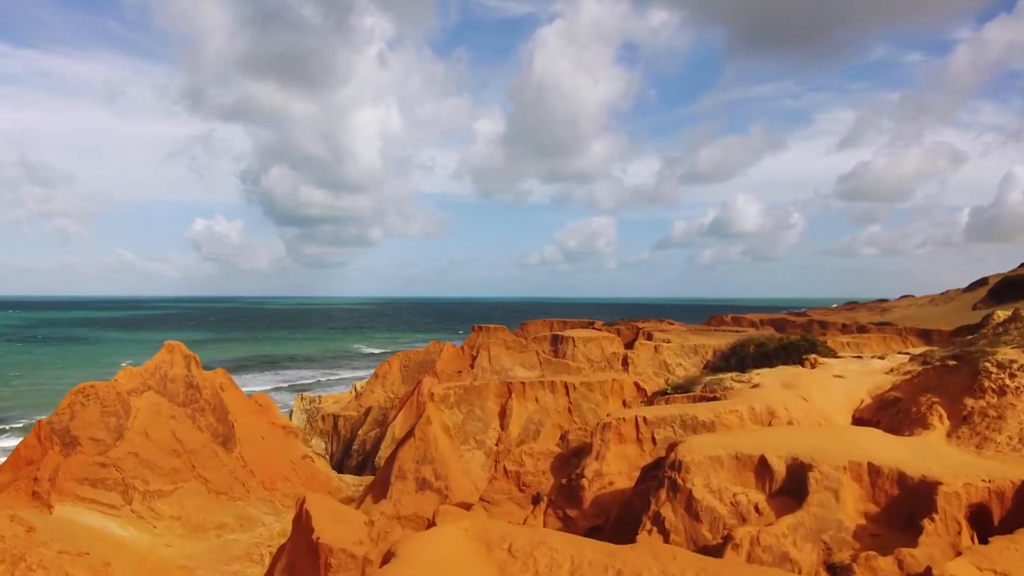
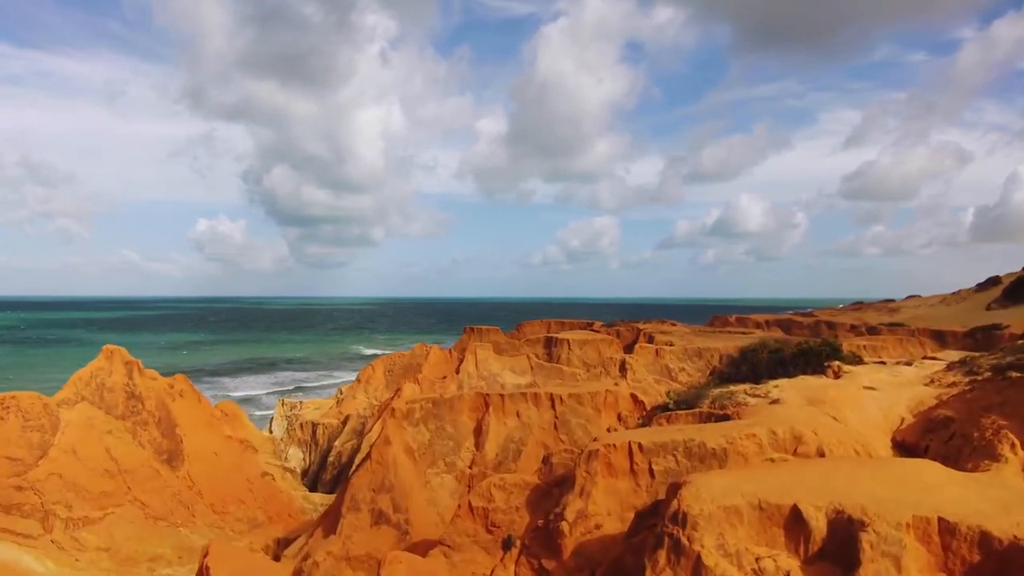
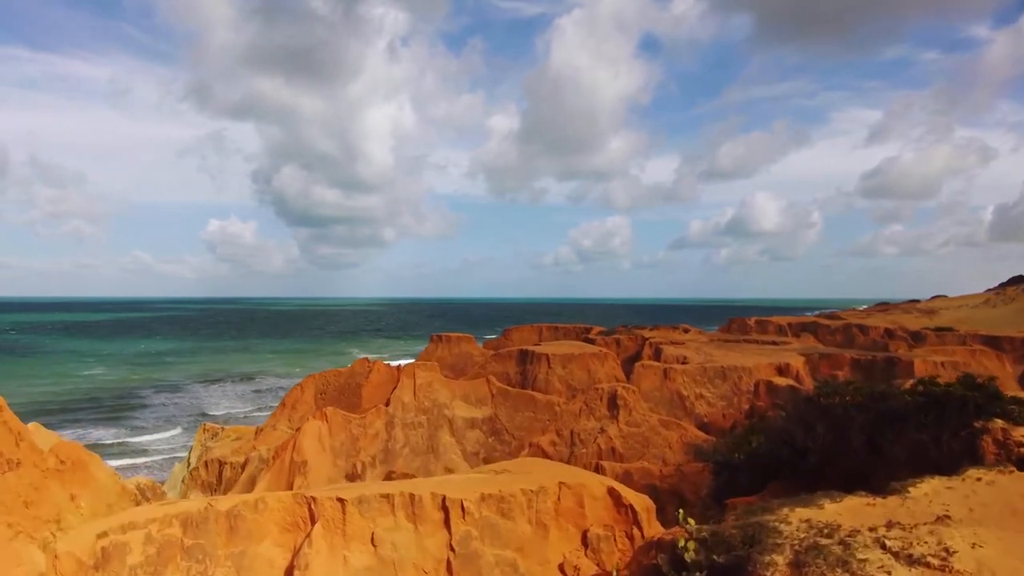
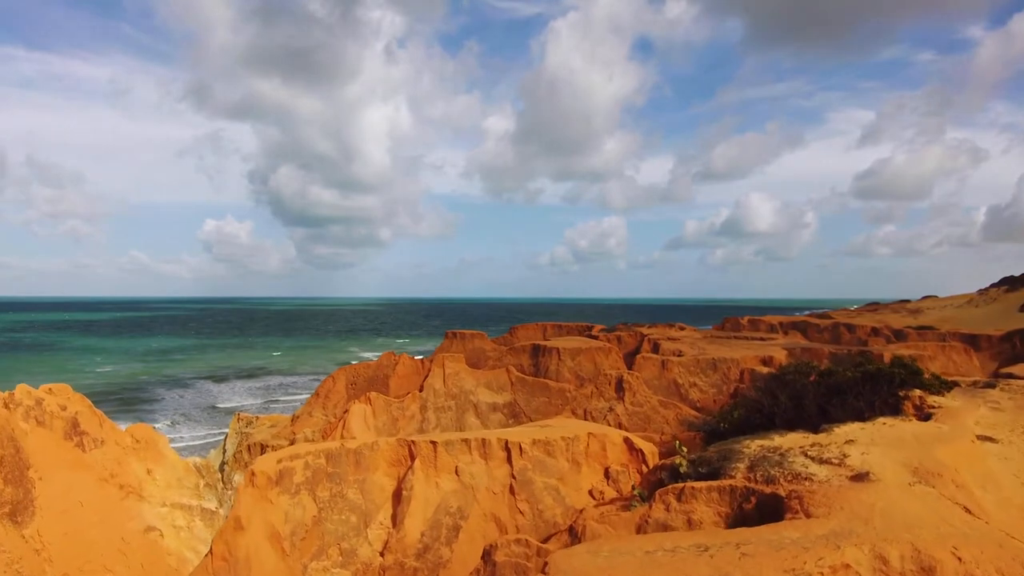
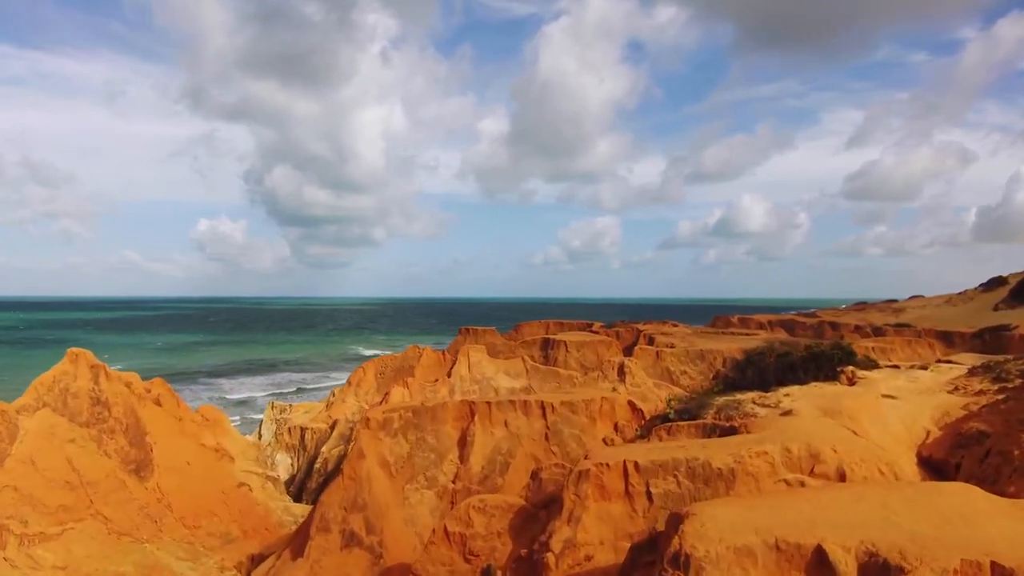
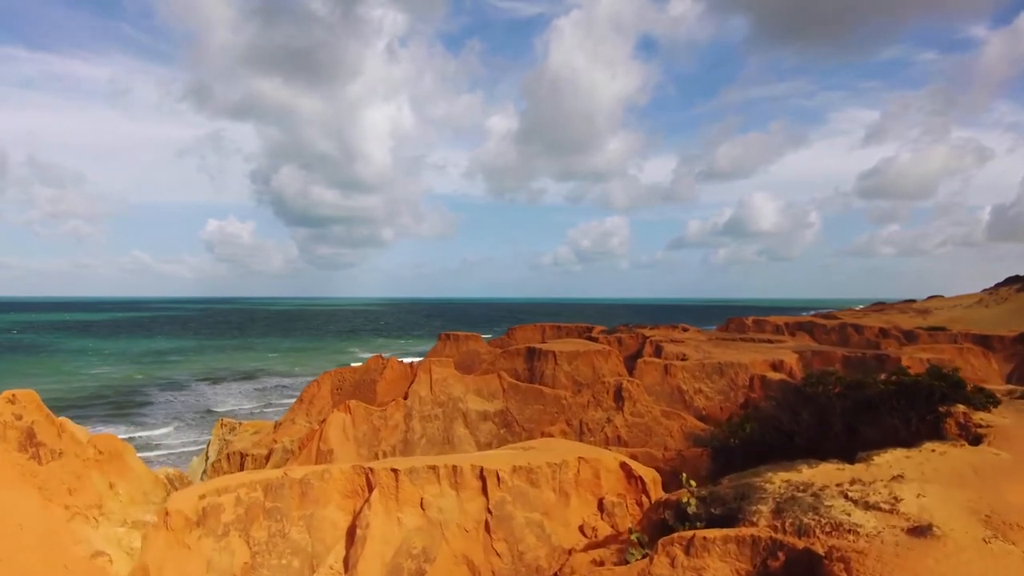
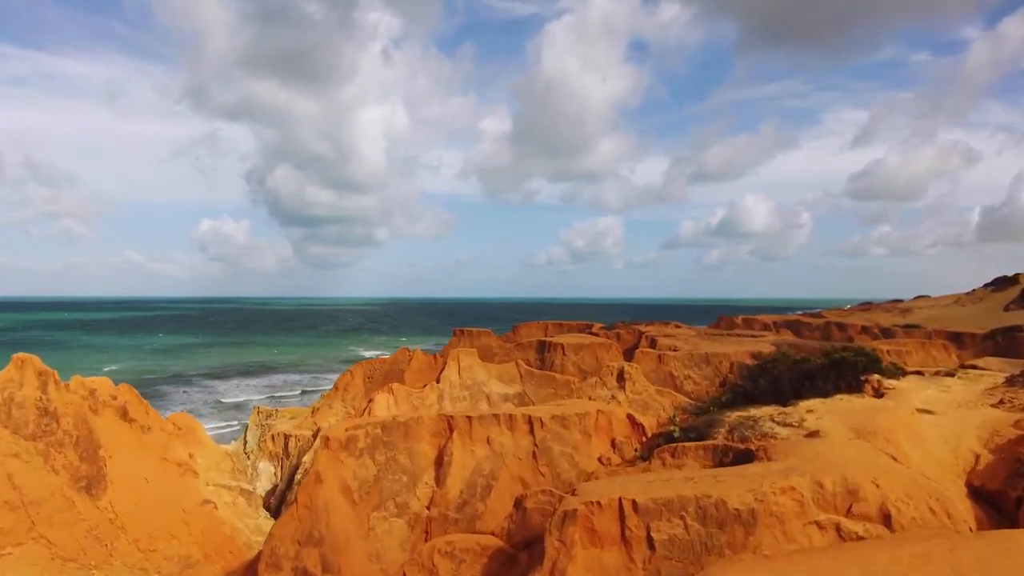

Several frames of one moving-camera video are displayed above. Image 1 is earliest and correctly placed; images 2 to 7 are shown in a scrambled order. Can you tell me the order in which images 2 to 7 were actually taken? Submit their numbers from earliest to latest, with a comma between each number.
2, 5, 7, 4, 6, 3
